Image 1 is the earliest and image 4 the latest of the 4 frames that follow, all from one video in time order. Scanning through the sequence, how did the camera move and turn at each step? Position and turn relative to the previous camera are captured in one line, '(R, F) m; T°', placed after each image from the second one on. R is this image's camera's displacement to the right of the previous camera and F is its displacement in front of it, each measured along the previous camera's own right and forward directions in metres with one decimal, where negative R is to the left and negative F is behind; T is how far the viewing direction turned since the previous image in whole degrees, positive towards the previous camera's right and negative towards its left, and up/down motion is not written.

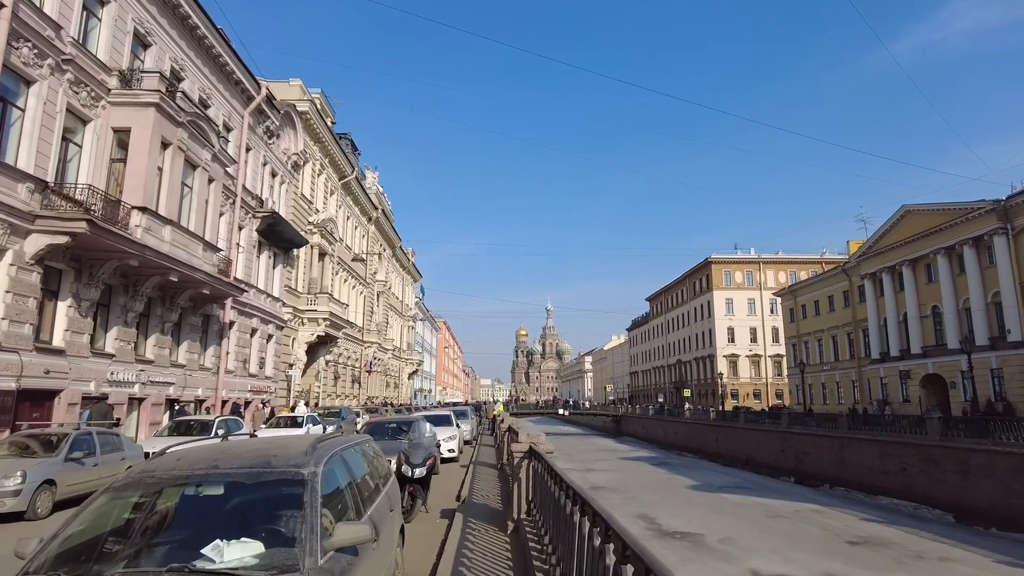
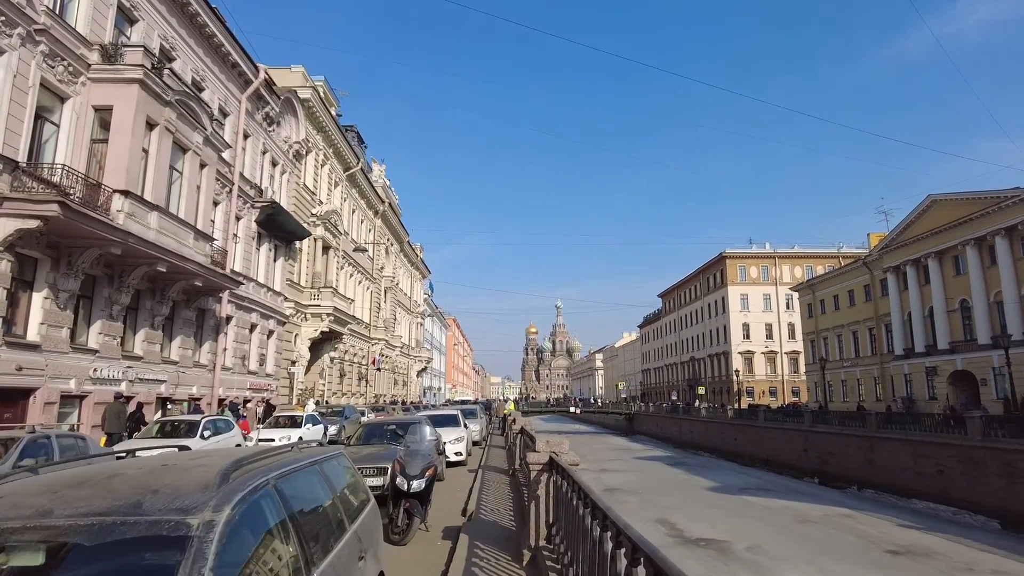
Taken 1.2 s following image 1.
(0.0, +1.1) m; -1°
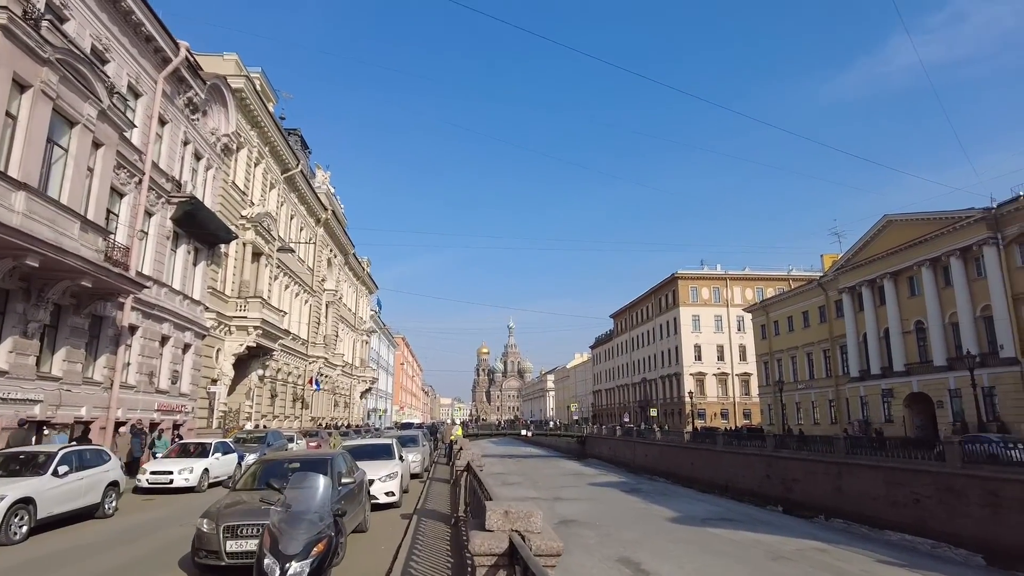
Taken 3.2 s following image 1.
(+0.1, +2.0) m; +4°
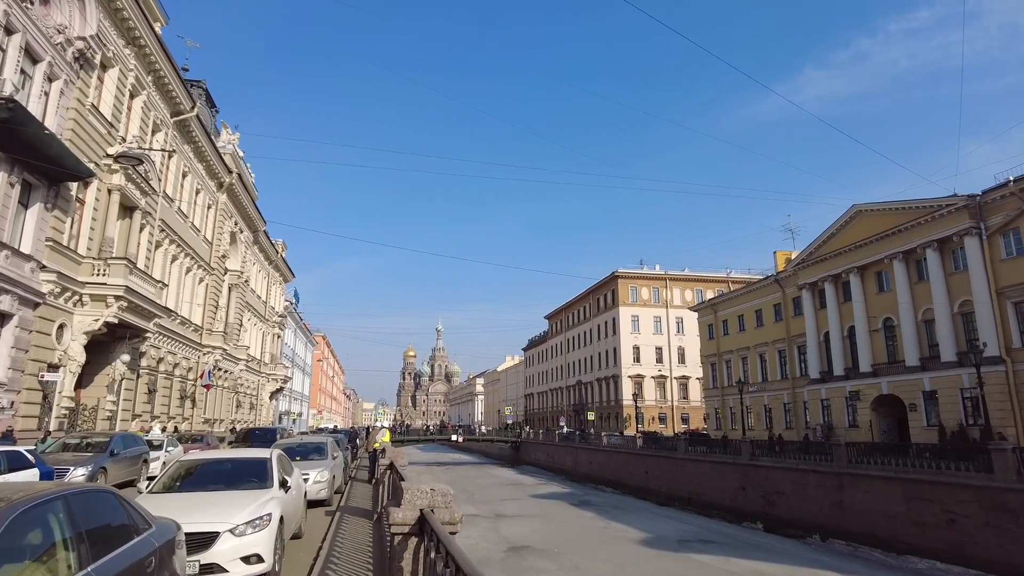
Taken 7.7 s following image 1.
(-0.5, +4.7) m; +7°
